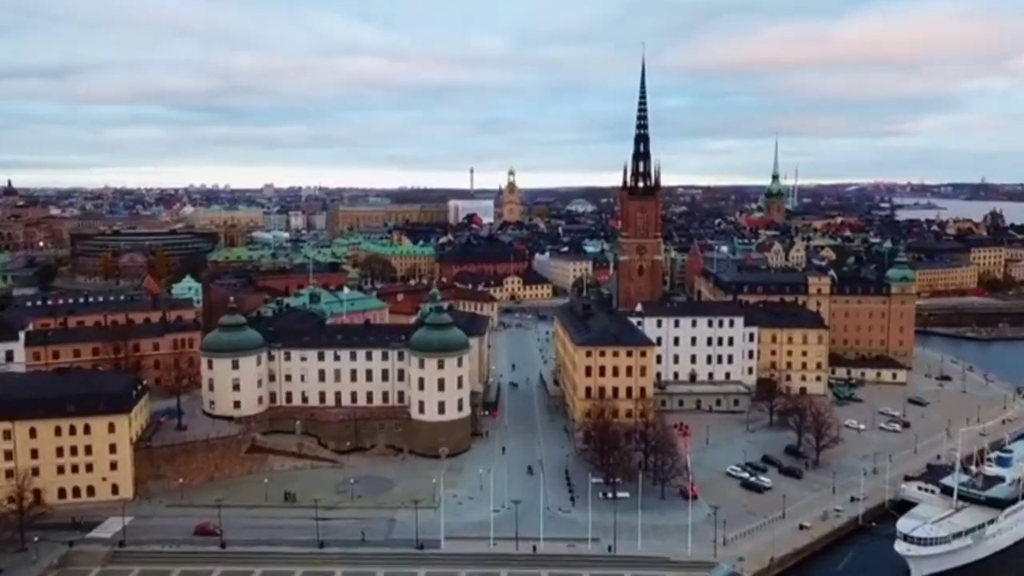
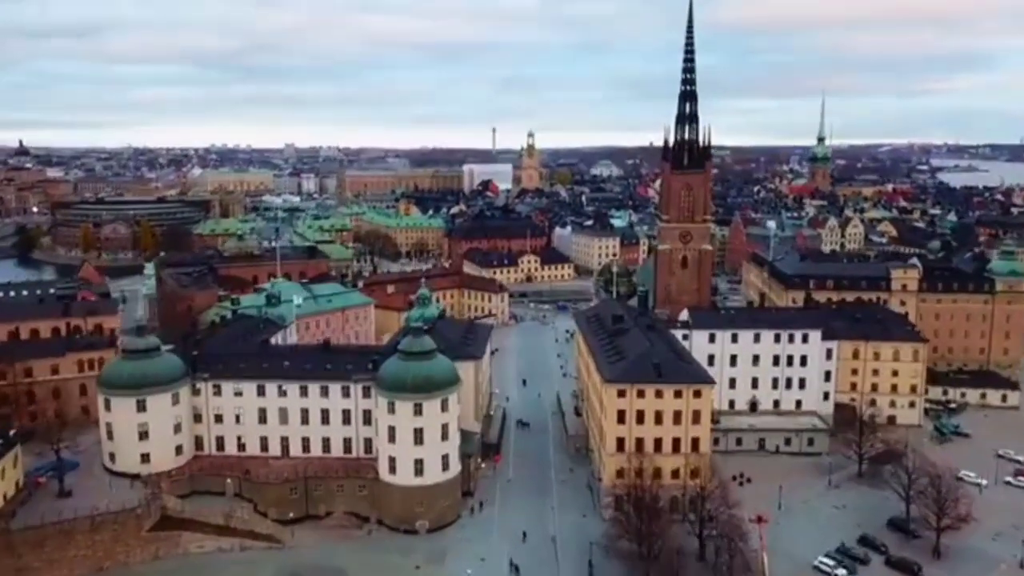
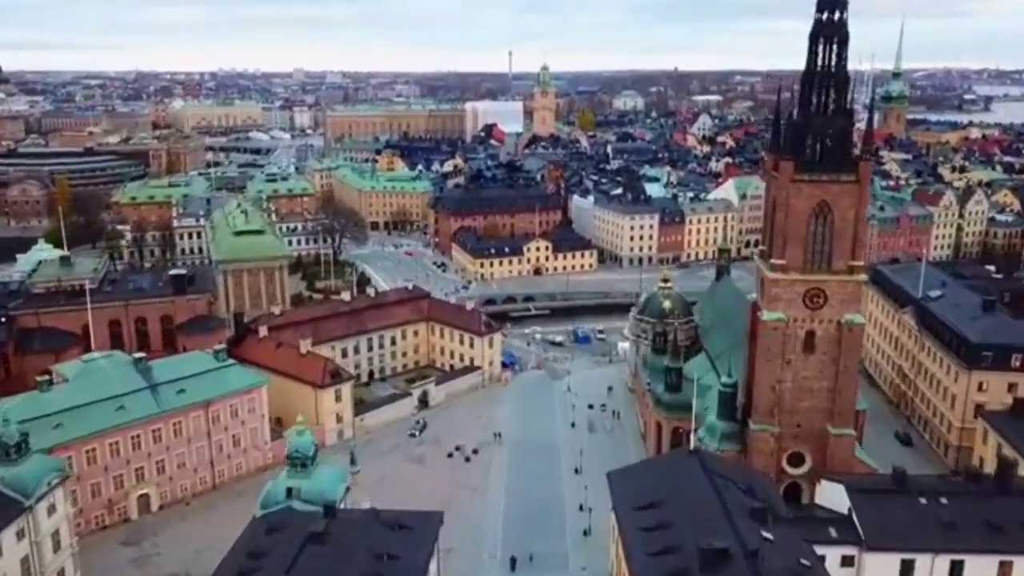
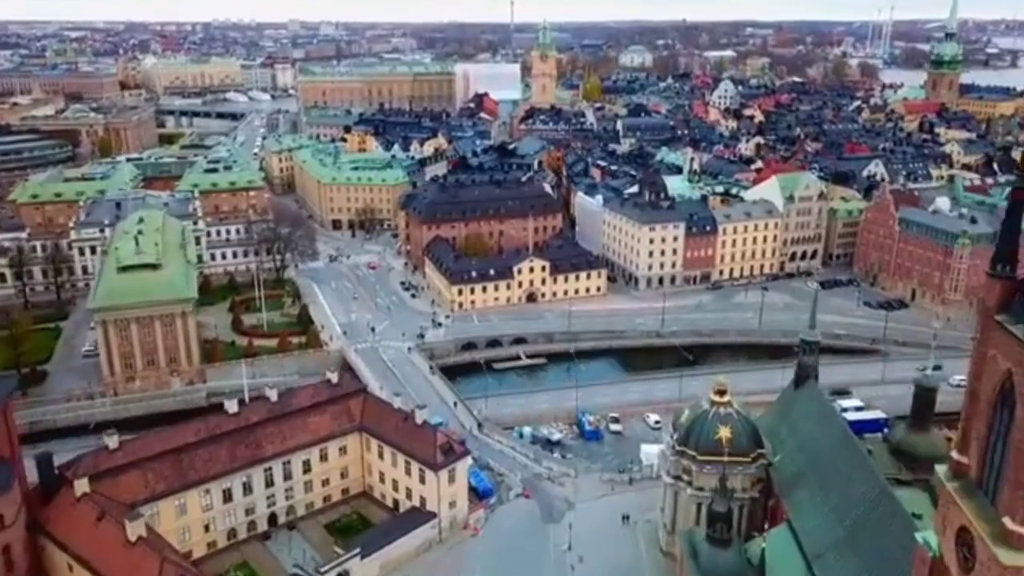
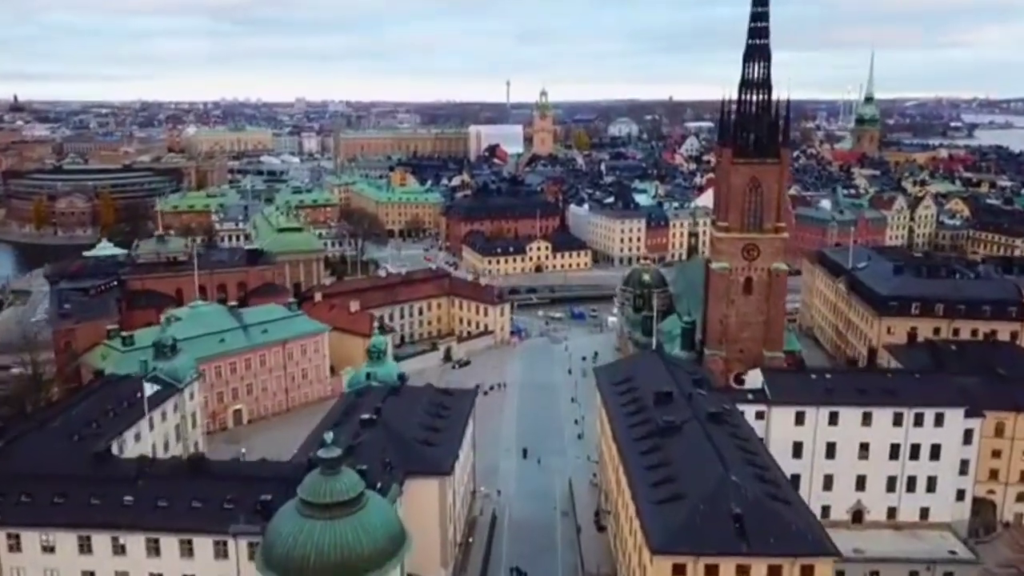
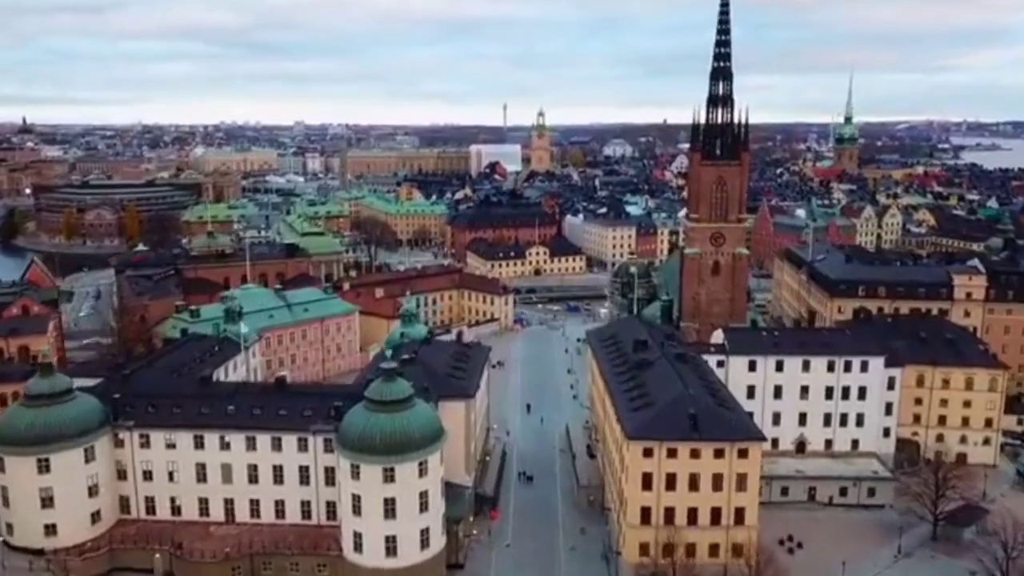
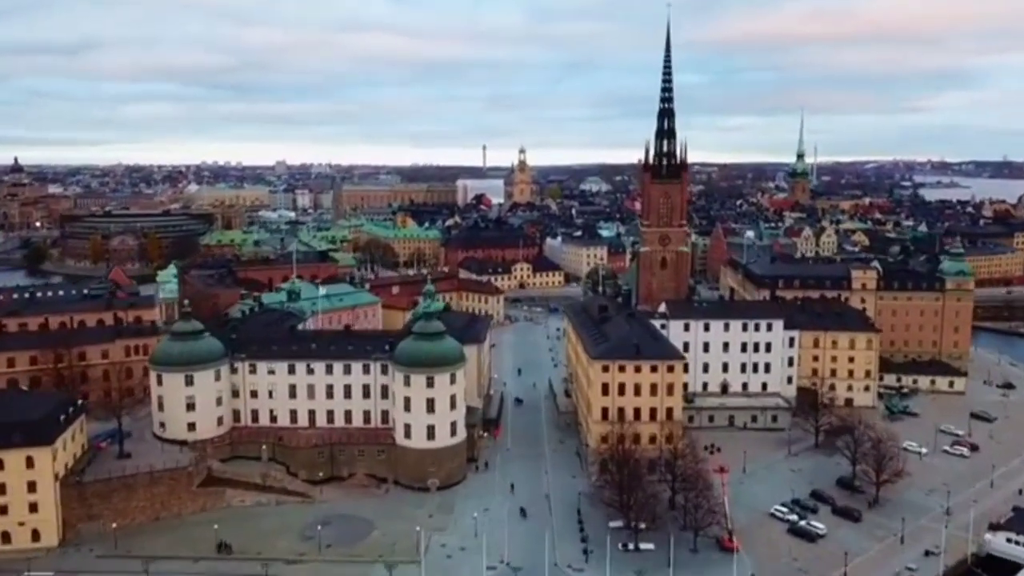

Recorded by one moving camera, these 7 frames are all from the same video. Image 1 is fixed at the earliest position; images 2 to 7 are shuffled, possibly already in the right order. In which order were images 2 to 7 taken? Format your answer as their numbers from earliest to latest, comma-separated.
7, 2, 6, 5, 3, 4
